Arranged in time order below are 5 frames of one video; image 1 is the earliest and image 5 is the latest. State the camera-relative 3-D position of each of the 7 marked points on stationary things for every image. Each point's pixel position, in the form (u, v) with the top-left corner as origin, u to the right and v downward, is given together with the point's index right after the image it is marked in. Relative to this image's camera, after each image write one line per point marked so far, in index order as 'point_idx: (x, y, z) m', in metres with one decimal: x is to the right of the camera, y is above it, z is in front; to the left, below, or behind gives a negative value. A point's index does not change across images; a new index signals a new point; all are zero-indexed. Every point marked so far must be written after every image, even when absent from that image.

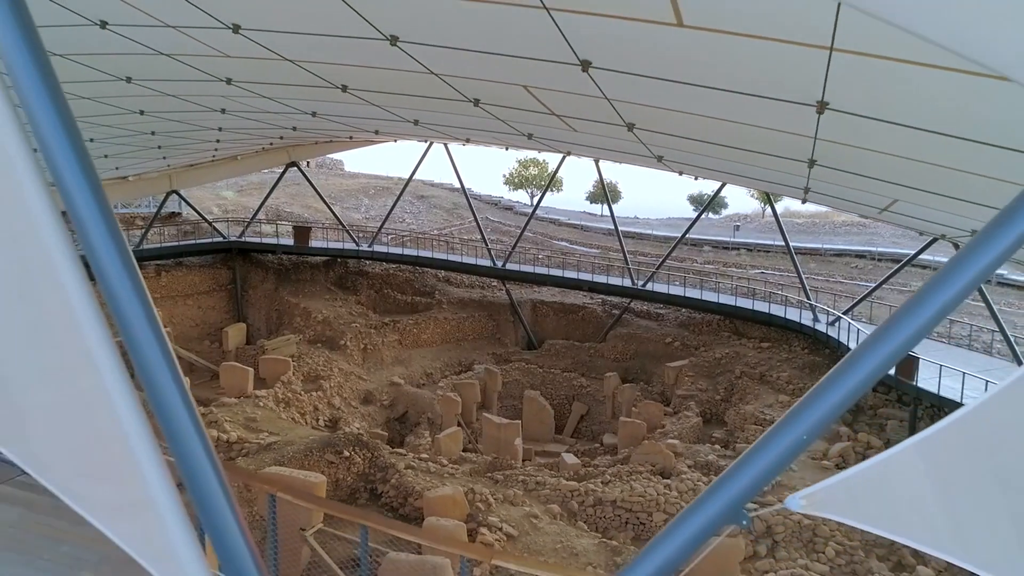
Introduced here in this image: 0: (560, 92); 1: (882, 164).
0: (+0.5, +2.0, +7.0) m
1: (+3.6, +1.2, +6.7) m
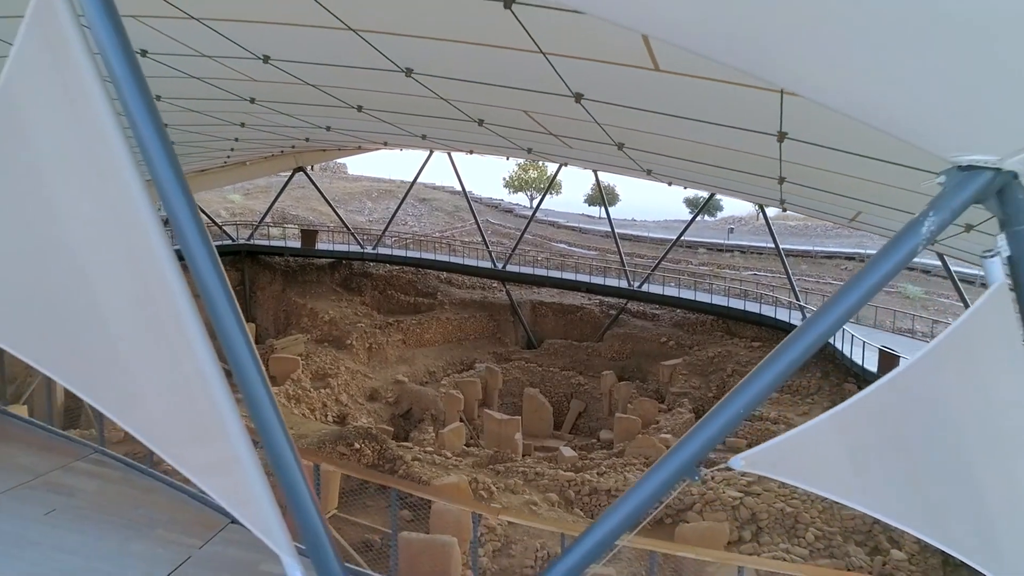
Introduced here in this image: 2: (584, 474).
0: (+0.5, +1.9, +7.7) m
1: (+3.6, +1.1, +7.5) m
2: (+1.3, -3.3, +12.3) m
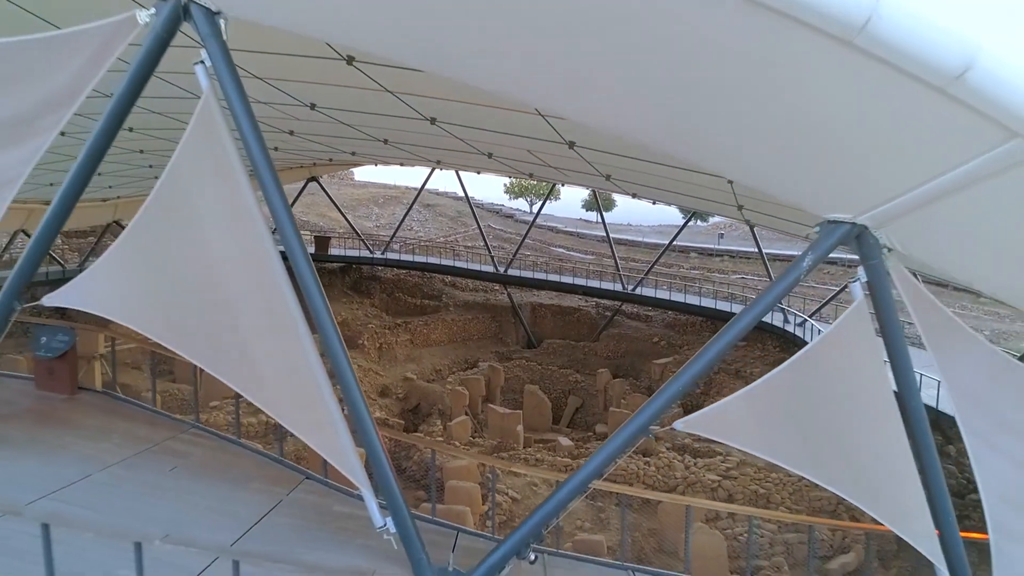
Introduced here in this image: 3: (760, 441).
0: (+0.6, +1.8, +9.1) m
1: (+3.7, +1.0, +8.9) m
2: (+1.3, -3.4, +13.7) m
3: (+1.7, -1.1, +4.9) m
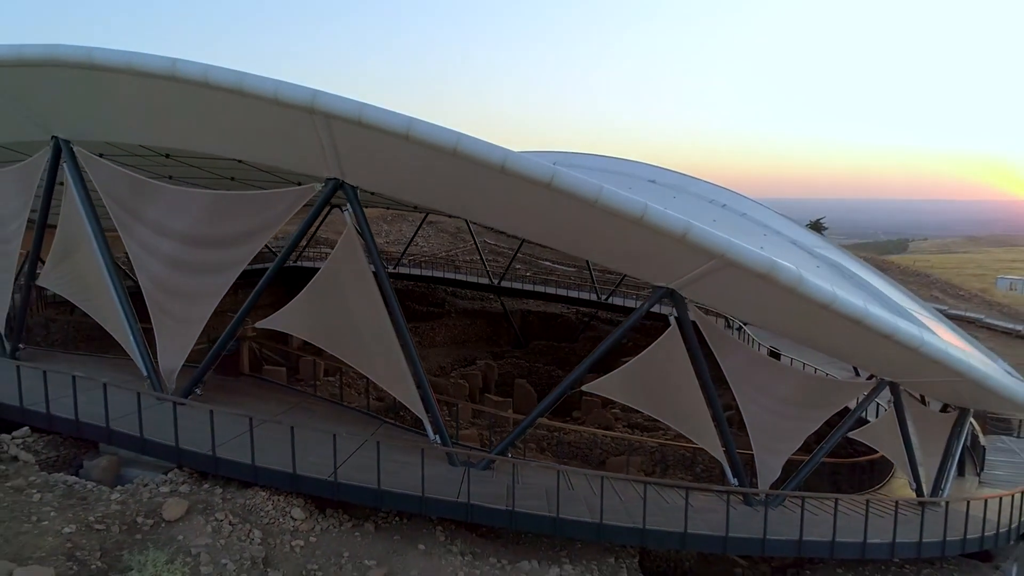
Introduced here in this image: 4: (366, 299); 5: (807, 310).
0: (+0.4, +1.4, +13.7) m
1: (+3.5, +0.6, +13.5) m
2: (+1.1, -3.8, +18.3) m
3: (+1.5, -1.5, +9.5) m
4: (-1.9, -0.2, +9.2) m
5: (+3.7, -0.3, +8.6) m
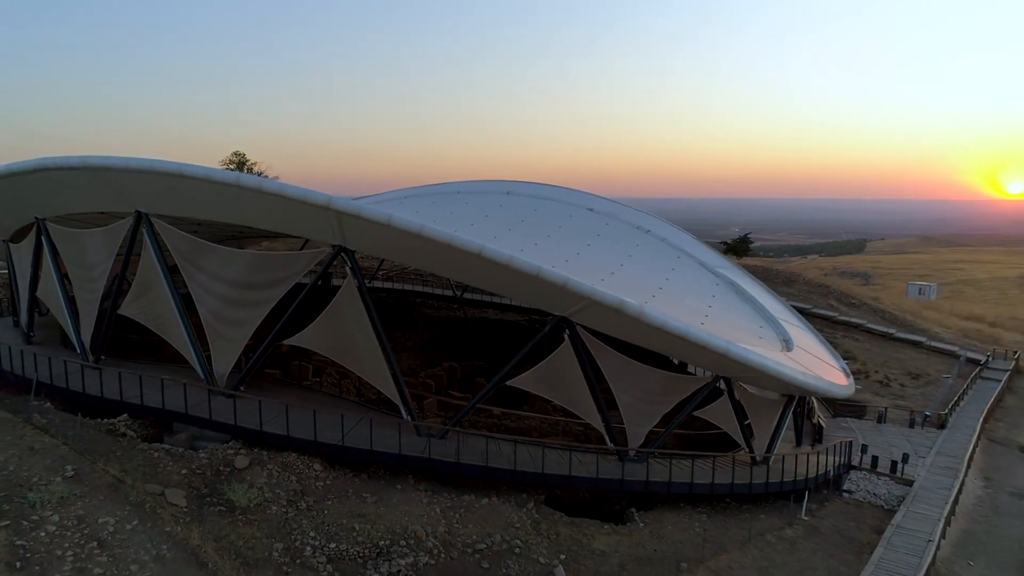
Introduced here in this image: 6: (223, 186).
0: (-0.9, +0.8, +18.2) m
1: (+2.2, +0.1, +18.1) m
2: (-0.3, -4.4, +22.8) m
3: (+0.5, -2.0, +14.0) m
4: (-3.0, -0.7, +13.6) m
5: (+2.6, -0.8, +13.2) m
6: (-5.3, +1.9, +12.7) m
